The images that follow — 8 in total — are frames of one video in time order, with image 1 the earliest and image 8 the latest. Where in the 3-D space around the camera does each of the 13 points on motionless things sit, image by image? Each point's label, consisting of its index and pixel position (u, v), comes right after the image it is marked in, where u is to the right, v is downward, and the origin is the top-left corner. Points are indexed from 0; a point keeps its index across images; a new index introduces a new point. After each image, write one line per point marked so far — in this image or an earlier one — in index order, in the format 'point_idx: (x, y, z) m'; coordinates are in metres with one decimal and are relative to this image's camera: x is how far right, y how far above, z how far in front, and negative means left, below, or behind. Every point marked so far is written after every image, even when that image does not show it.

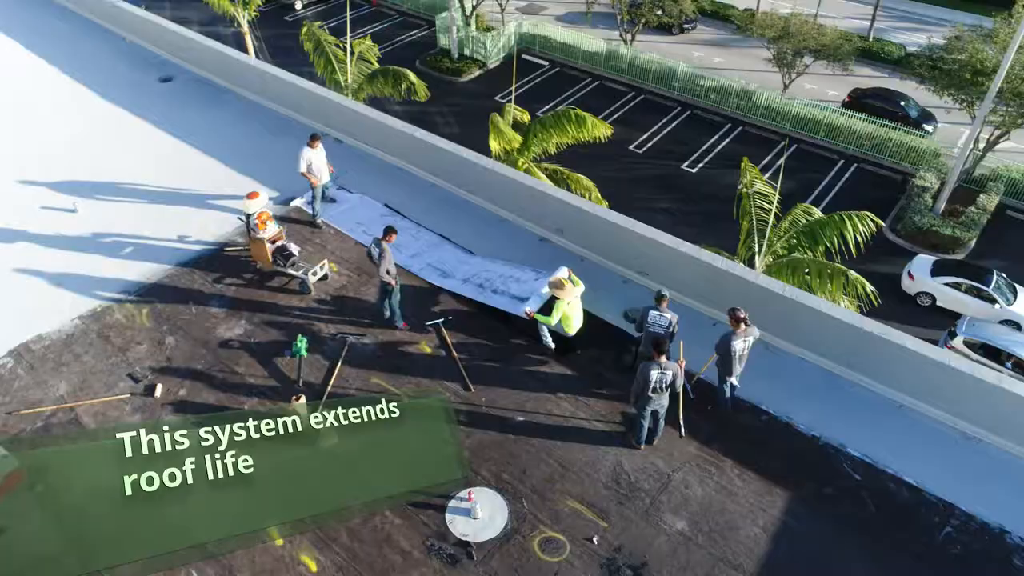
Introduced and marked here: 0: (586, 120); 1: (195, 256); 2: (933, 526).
0: (+1.3, +2.8, +11.8) m
1: (-4.5, +0.5, +10.1) m
2: (+4.0, -2.3, +6.8) m
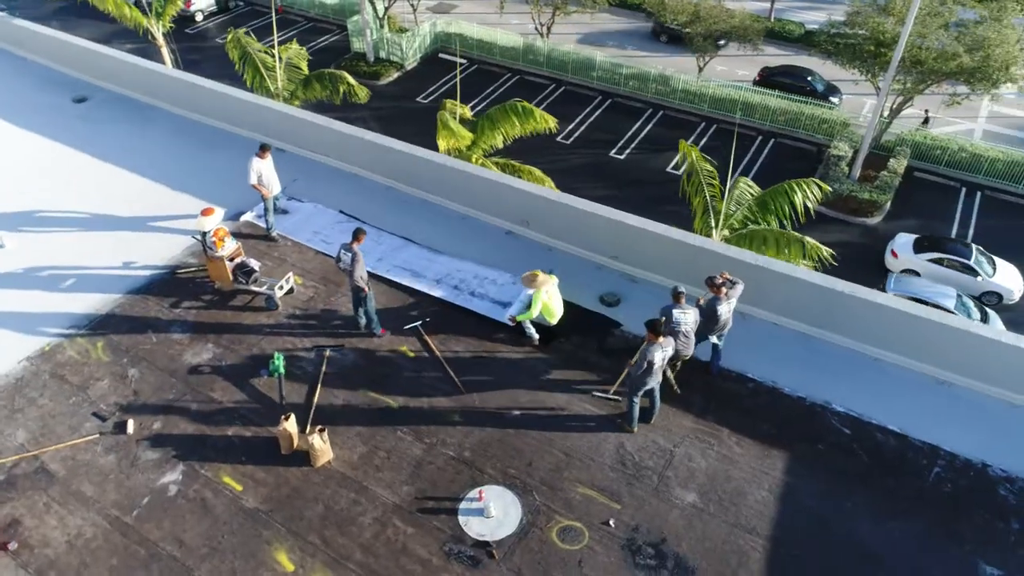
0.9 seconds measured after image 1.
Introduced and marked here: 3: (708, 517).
0: (+0.4, +2.9, +11.9) m
1: (-4.9, +0.1, +9.6) m
2: (+4.1, -1.8, +7.2) m
3: (+1.9, -2.2, +6.8) m
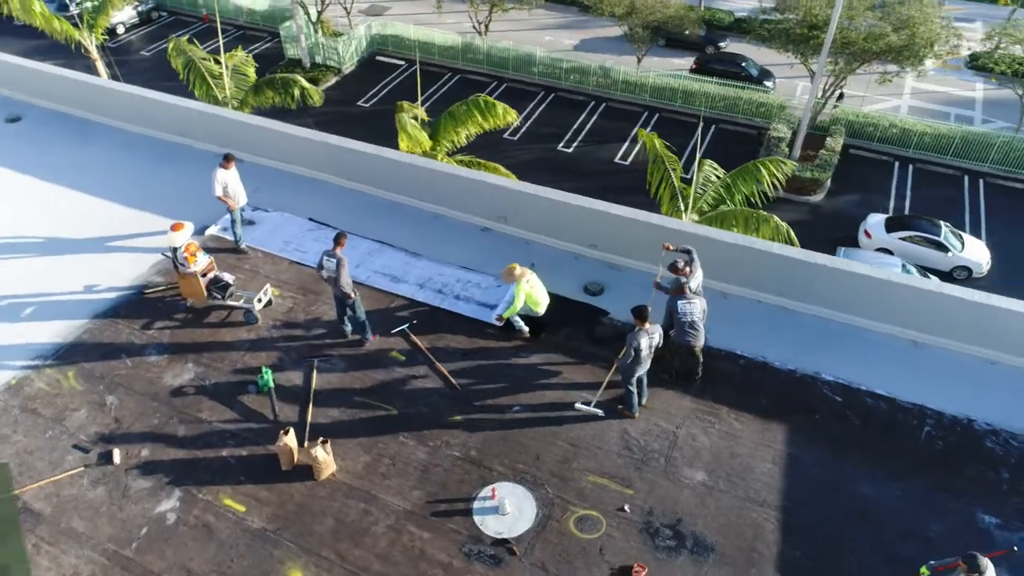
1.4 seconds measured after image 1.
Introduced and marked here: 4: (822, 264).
0: (-0.2, +3.0, +11.8) m
1: (-5.1, -0.2, +9.1) m
2: (+4.2, -1.5, +7.5) m
3: (+2.0, -2.0, +6.9) m
4: (+3.7, +0.3, +8.4) m
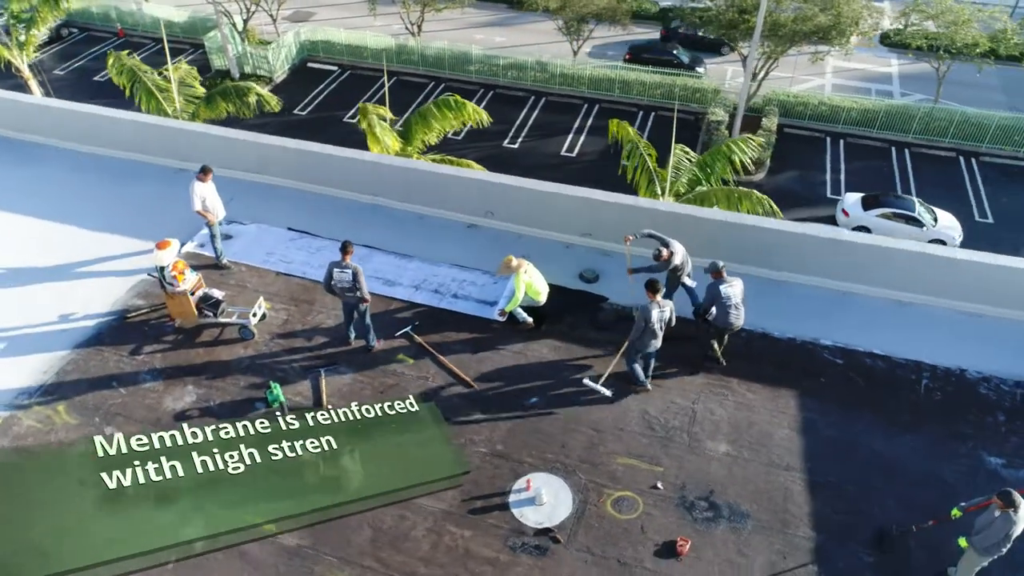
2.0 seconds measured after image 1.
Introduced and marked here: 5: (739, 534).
0: (-0.7, +3.0, +11.8) m
1: (-5.0, -0.5, +8.7) m
2: (+4.4, -1.0, +7.9) m
3: (+2.3, -1.7, +7.2) m
4: (+3.7, +0.7, +8.7) m
5: (+2.1, -2.3, +6.5) m
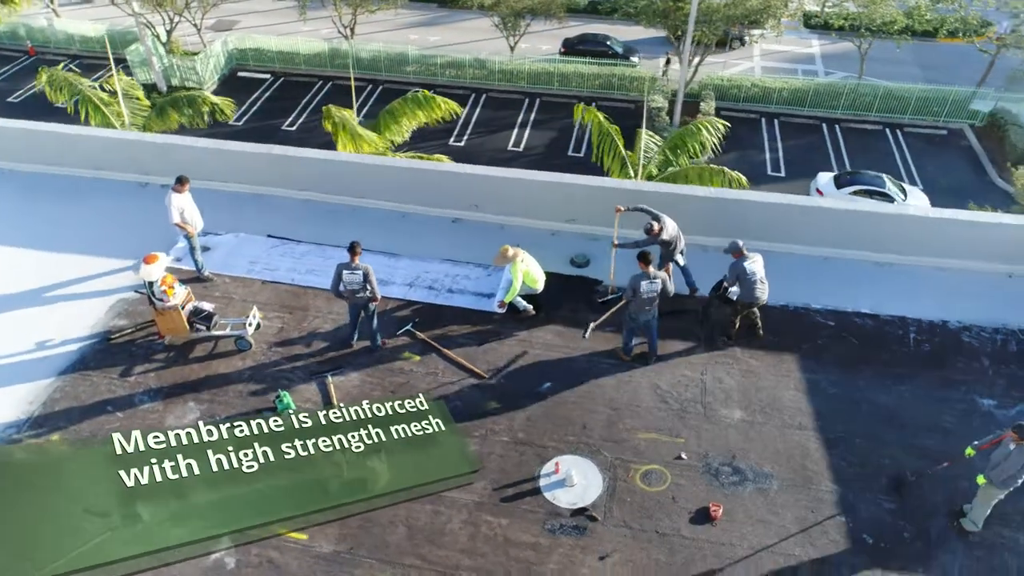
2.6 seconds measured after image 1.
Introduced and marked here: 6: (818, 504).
0: (-1.2, +3.1, +11.7) m
1: (-5.0, -0.8, +8.2) m
2: (+4.5, -0.6, +8.3) m
3: (+2.6, -1.4, +7.4) m
4: (+3.6, +1.1, +9.1) m
5: (+2.4, -2.0, +6.8) m
6: (+2.8, -2.0, +6.7) m
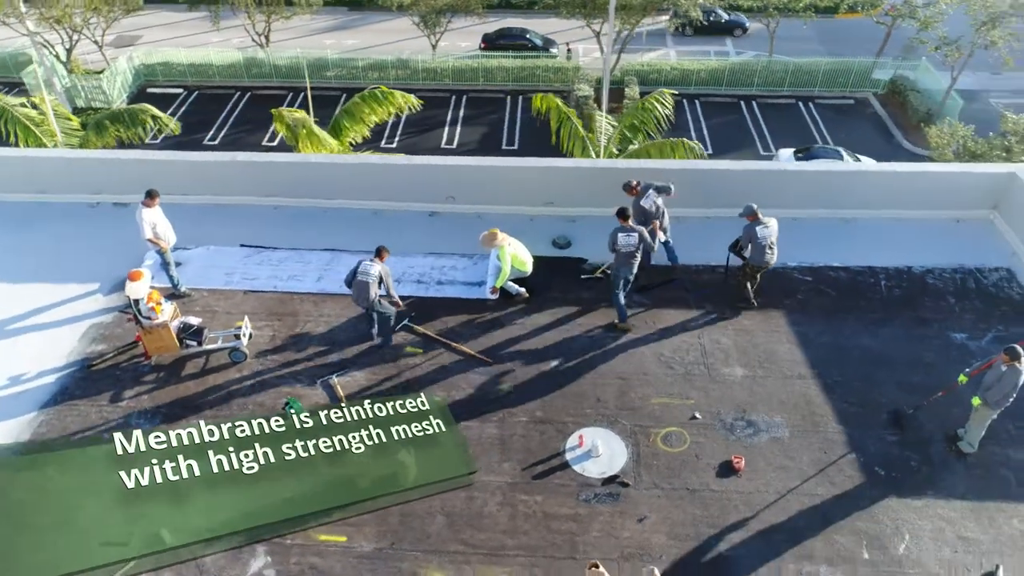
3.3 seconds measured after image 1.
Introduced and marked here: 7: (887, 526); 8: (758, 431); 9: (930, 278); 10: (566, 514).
0: (-1.9, +3.1, +11.6) m
1: (-4.9, -1.1, +7.8) m
2: (+4.5, 0.0, +8.8) m
3: (+2.7, -1.0, +7.7) m
4: (+3.3, +1.6, +9.5) m
5: (+2.7, -1.5, +7.1) m
6: (+3.1, -1.6, +7.1) m
7: (+3.3, -2.1, +6.4) m
8: (+2.5, -1.4, +7.2) m
9: (+5.2, +0.1, +8.9) m
10: (+0.5, -2.1, +6.5) m
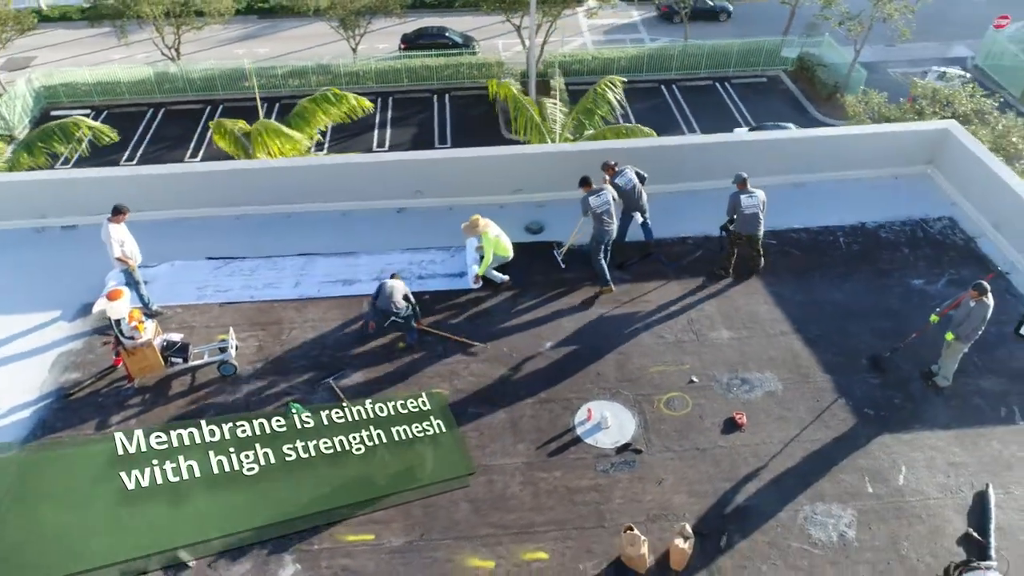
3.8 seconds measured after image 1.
0: (-2.7, +3.1, +11.5) m
1: (-4.9, -1.4, +7.4) m
2: (+4.2, +0.6, +9.4) m
3: (+2.7, -0.6, +8.1) m
4: (+2.8, +2.0, +9.9) m
5: (+2.7, -1.1, +7.5) m
6: (+3.2, -1.1, +7.5) m
7: (+3.5, -1.6, +6.8) m
8: (+2.5, -1.1, +7.6) m
9: (+4.9, +0.7, +9.5) m
10: (+0.7, -1.8, +6.7) m
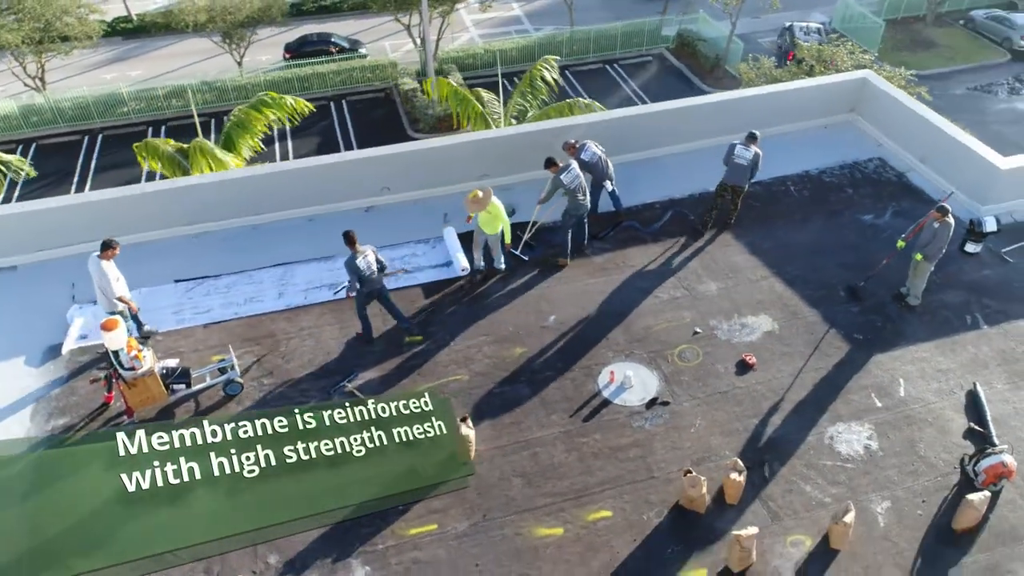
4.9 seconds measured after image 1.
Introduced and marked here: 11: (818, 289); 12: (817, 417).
0: (-3.5, +2.9, +11.1) m
1: (-4.5, -1.7, +6.8) m
2: (+3.8, +1.4, +10.1) m
3: (+2.7, 0.0, +8.6) m
4: (+2.2, +2.6, +10.4) m
5: (+2.9, -0.5, +8.0) m
6: (+3.4, -0.4, +8.0) m
7: (+3.9, -0.9, +7.5) m
8: (+2.7, -0.5, +8.0) m
9: (+4.5, +1.6, +10.3) m
10: (+1.1, -1.5, +6.9) m
11: (+3.6, 0.0, +8.5) m
12: (+3.0, -1.3, +7.1) m
